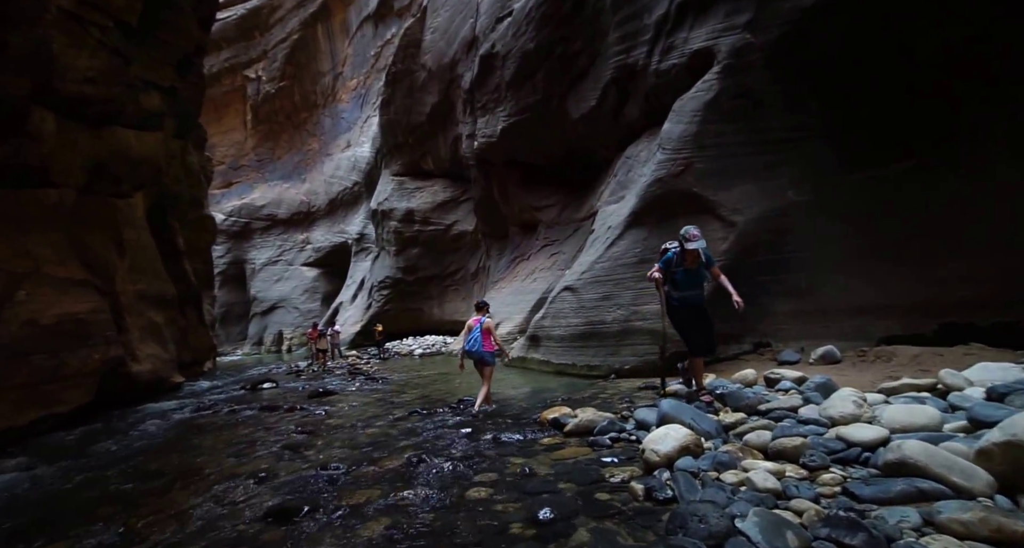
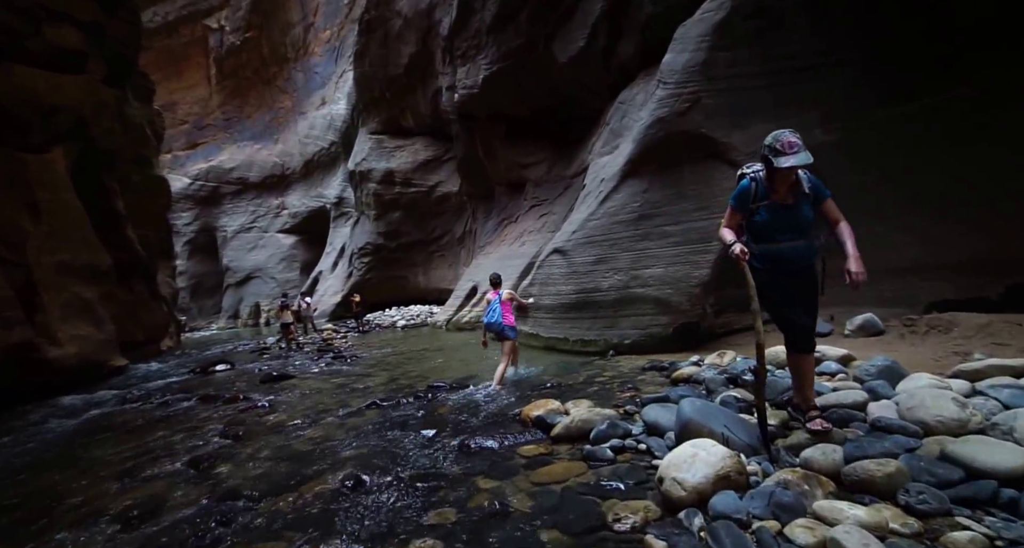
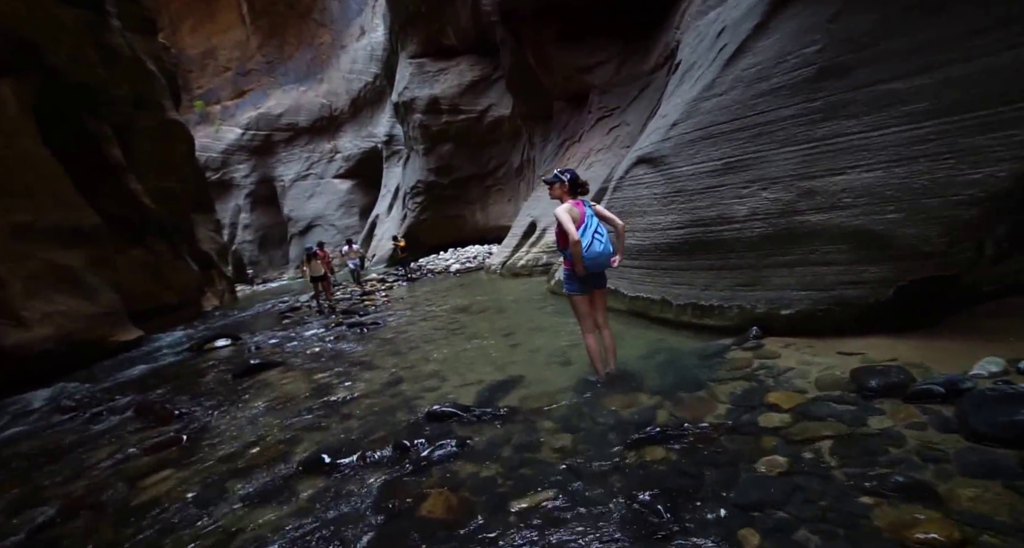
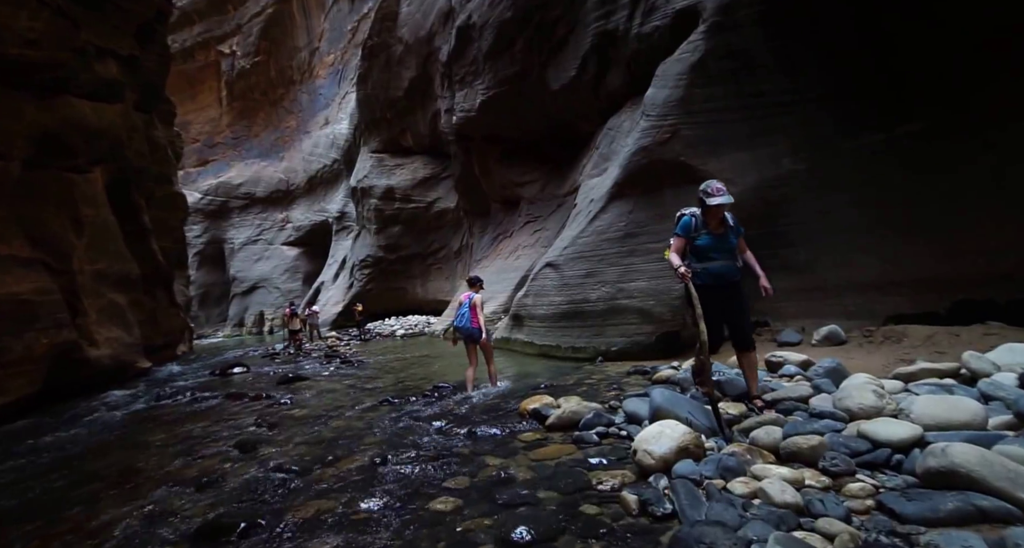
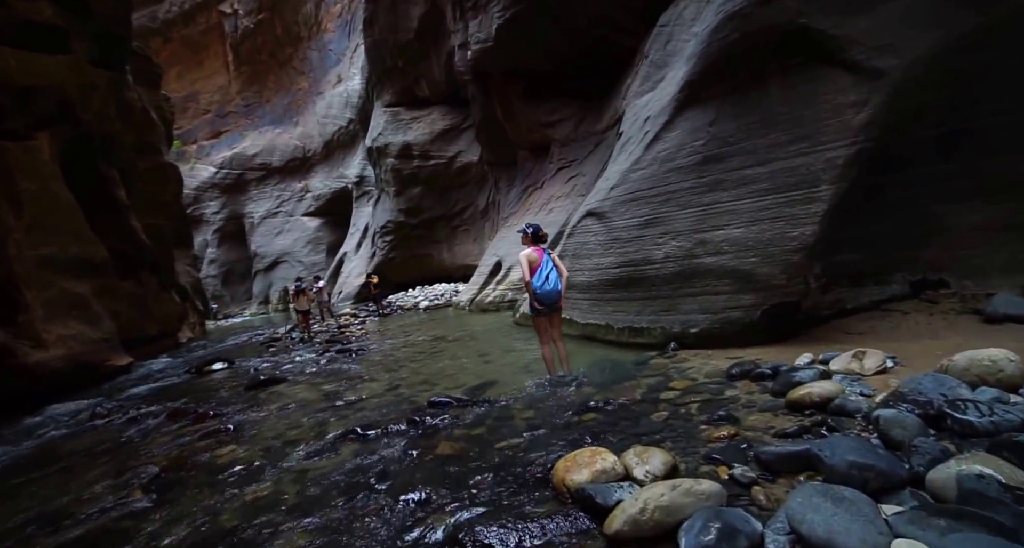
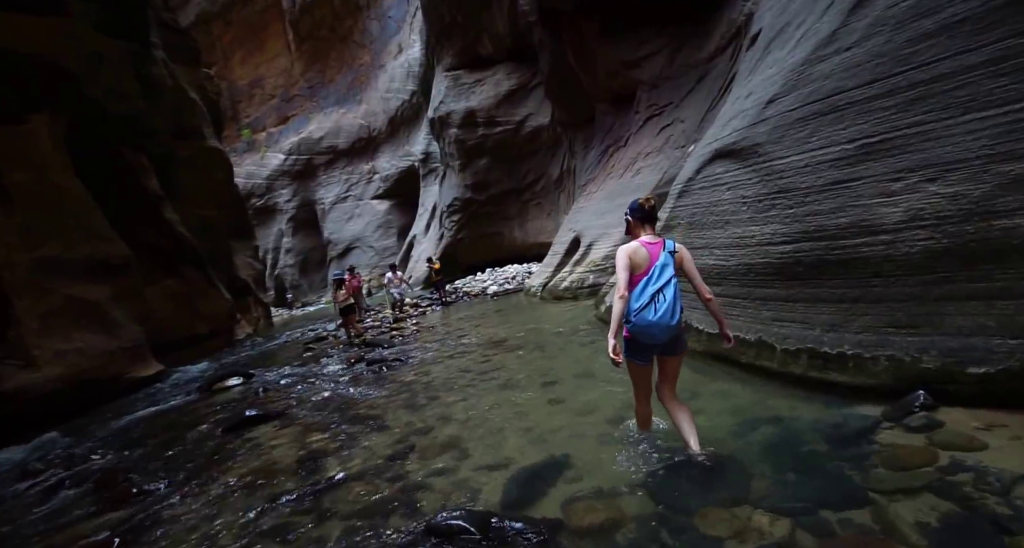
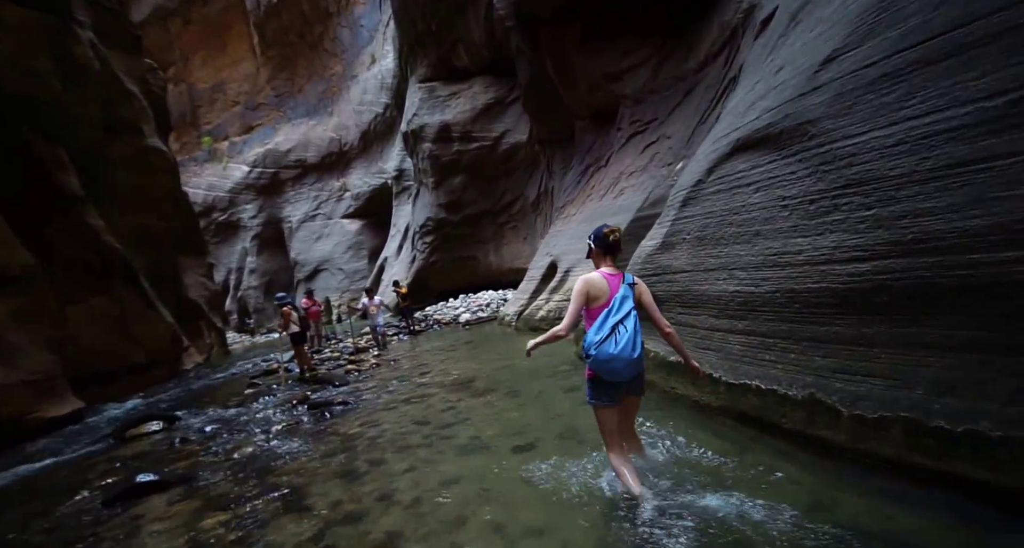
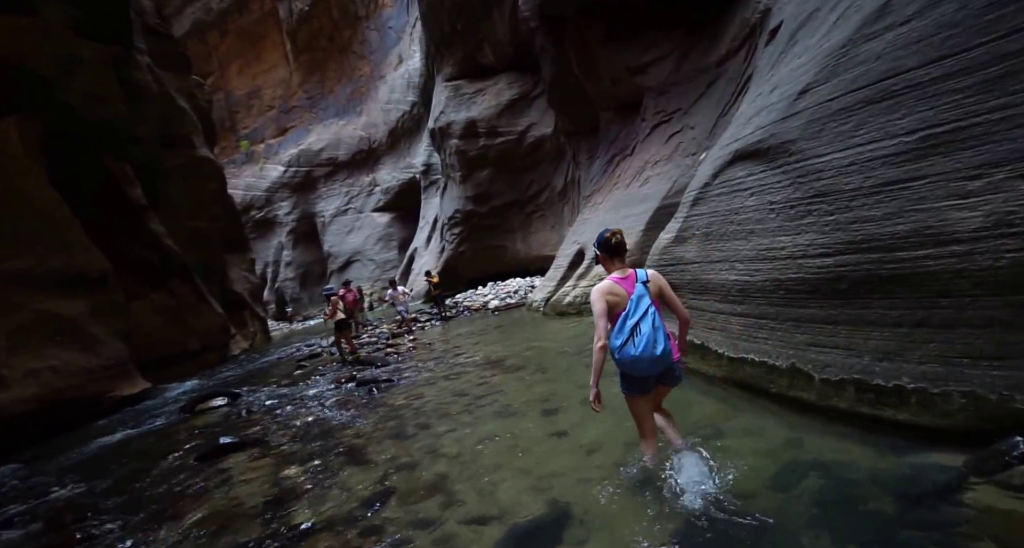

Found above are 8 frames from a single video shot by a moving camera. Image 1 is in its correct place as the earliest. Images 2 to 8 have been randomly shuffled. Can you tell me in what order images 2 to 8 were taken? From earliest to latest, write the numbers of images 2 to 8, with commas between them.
4, 2, 5, 3, 6, 8, 7
